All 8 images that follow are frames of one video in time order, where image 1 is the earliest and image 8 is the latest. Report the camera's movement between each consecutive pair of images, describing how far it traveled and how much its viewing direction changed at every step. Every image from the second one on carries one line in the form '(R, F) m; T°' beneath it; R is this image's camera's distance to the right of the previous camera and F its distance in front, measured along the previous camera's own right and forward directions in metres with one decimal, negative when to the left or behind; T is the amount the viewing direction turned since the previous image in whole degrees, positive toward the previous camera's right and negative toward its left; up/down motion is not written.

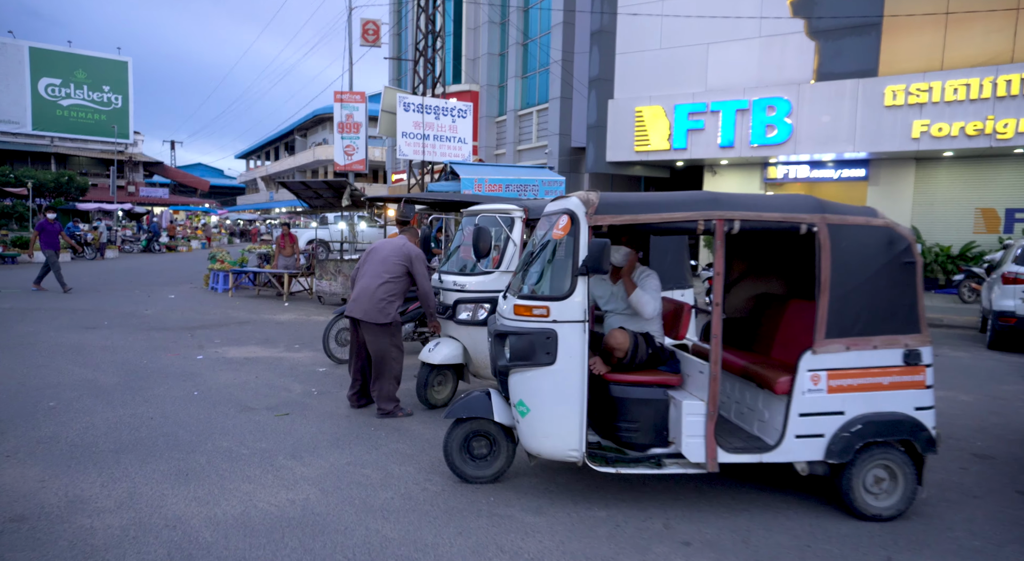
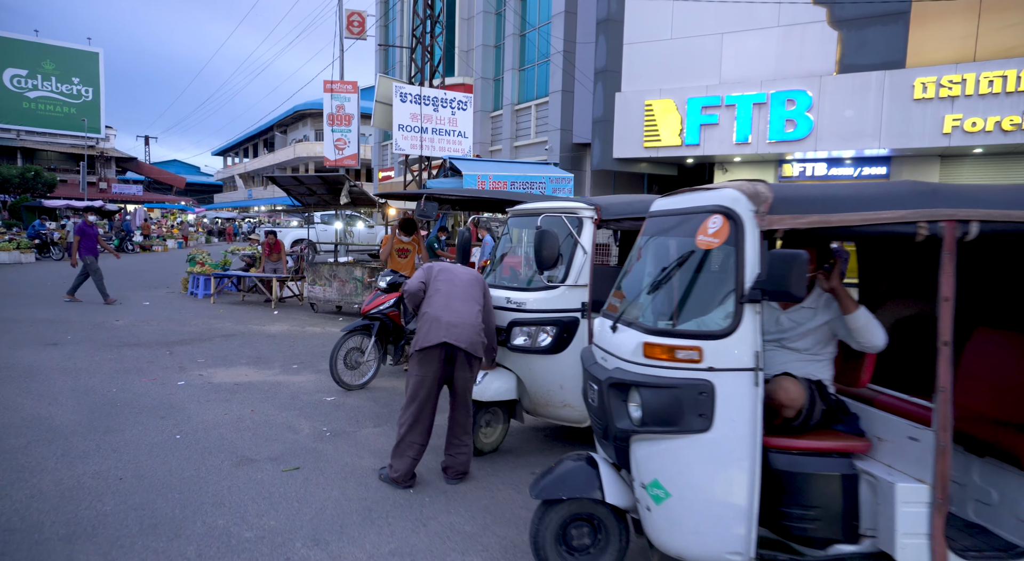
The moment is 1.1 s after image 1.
(-0.6, +1.1) m; +2°
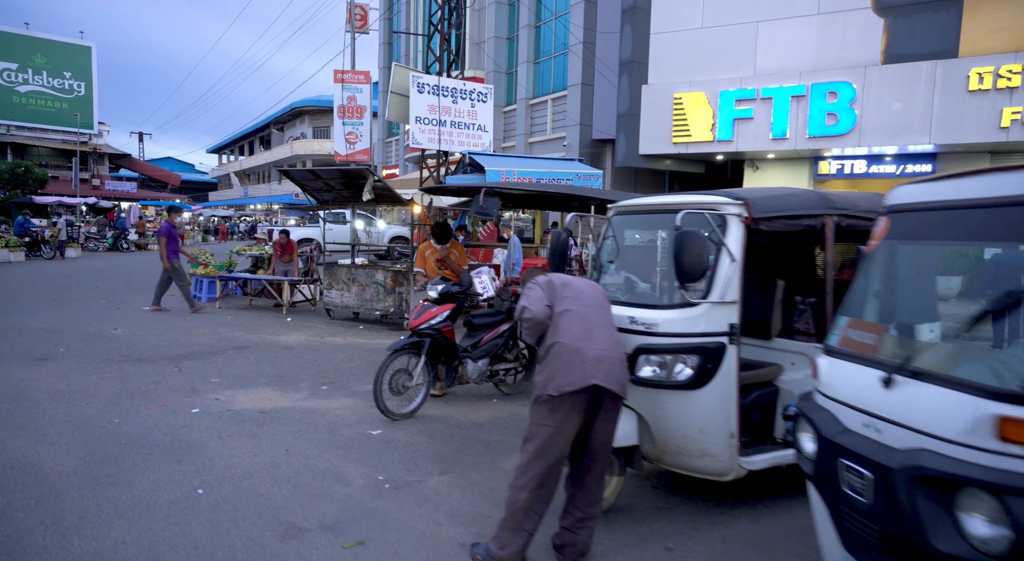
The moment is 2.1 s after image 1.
(-0.7, +0.9) m; +1°
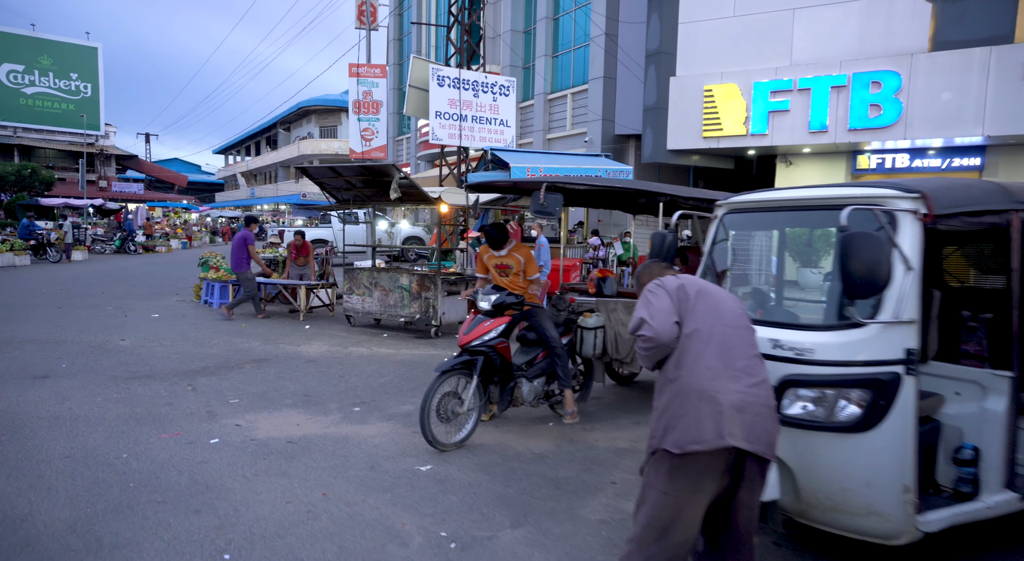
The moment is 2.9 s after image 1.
(-0.5, +0.7) m; -1°
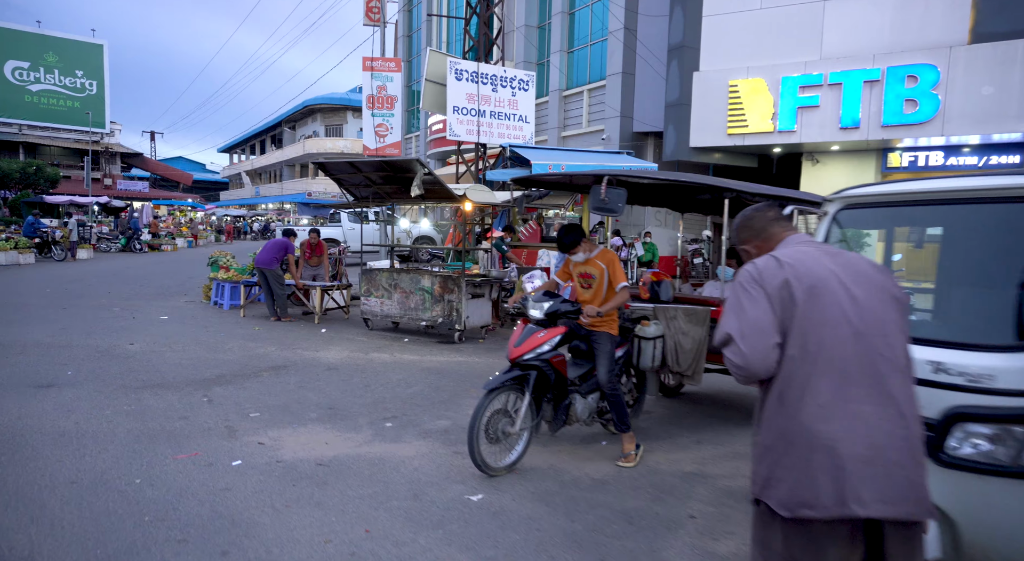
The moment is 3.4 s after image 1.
(-0.4, +0.5) m; 0°
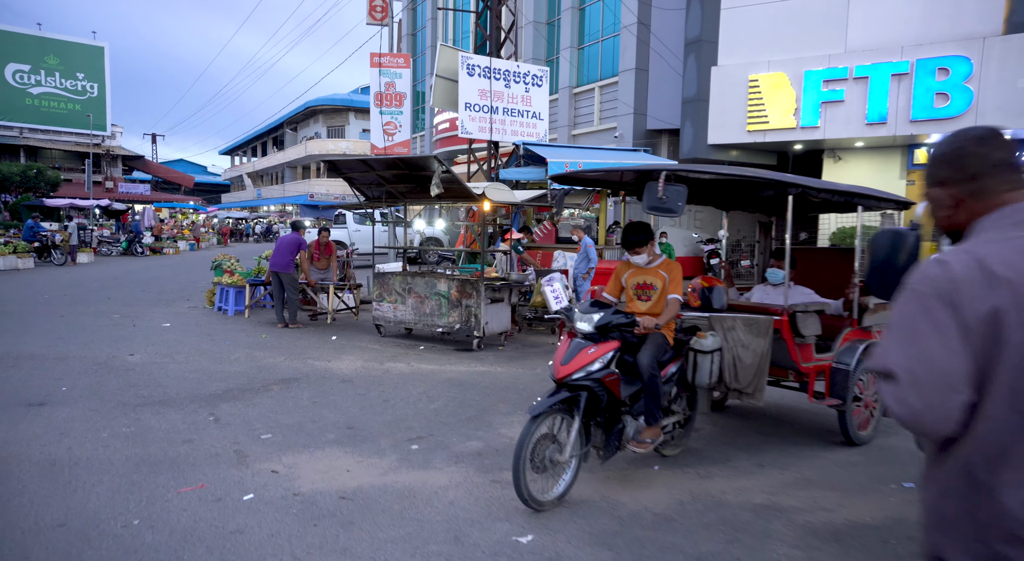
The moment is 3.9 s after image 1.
(-0.3, +0.5) m; 0°
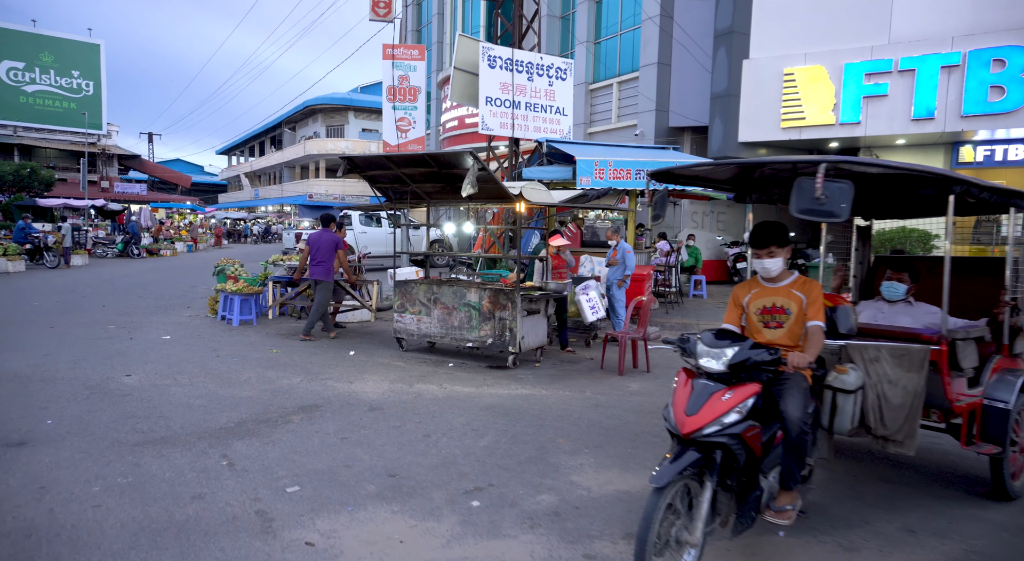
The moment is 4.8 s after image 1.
(-0.5, +0.8) m; 0°
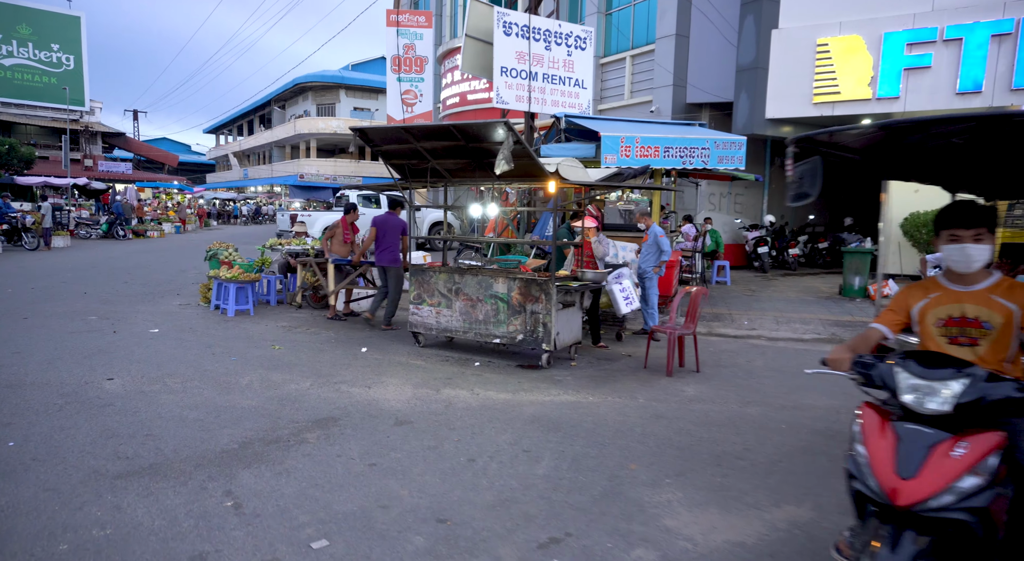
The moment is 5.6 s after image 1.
(-0.5, +0.9) m; +1°
